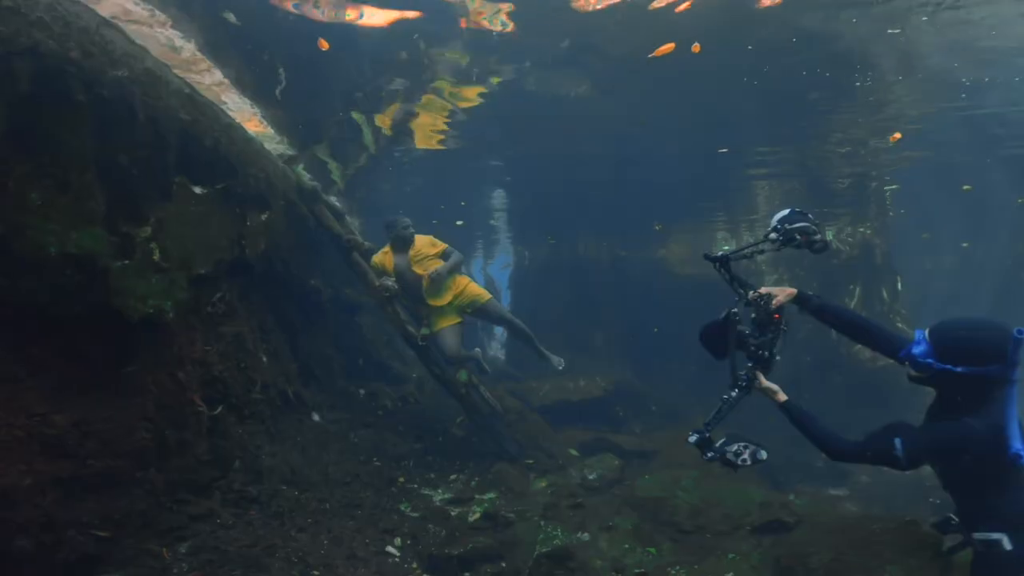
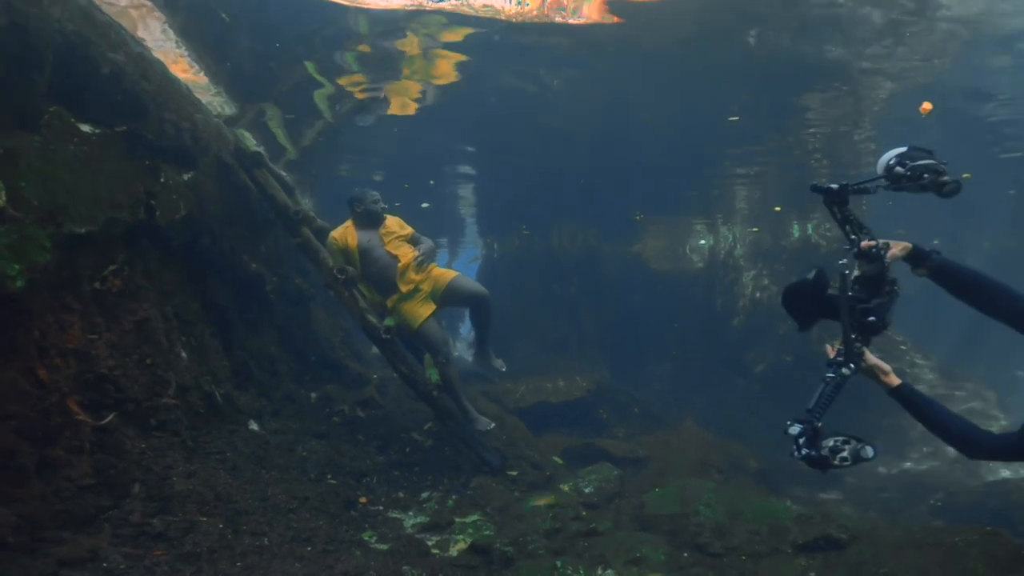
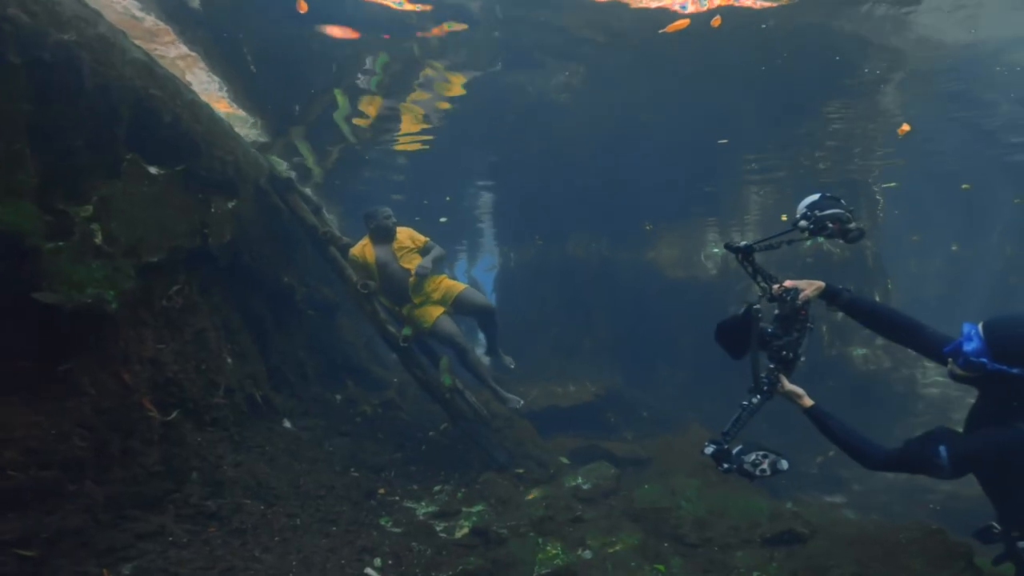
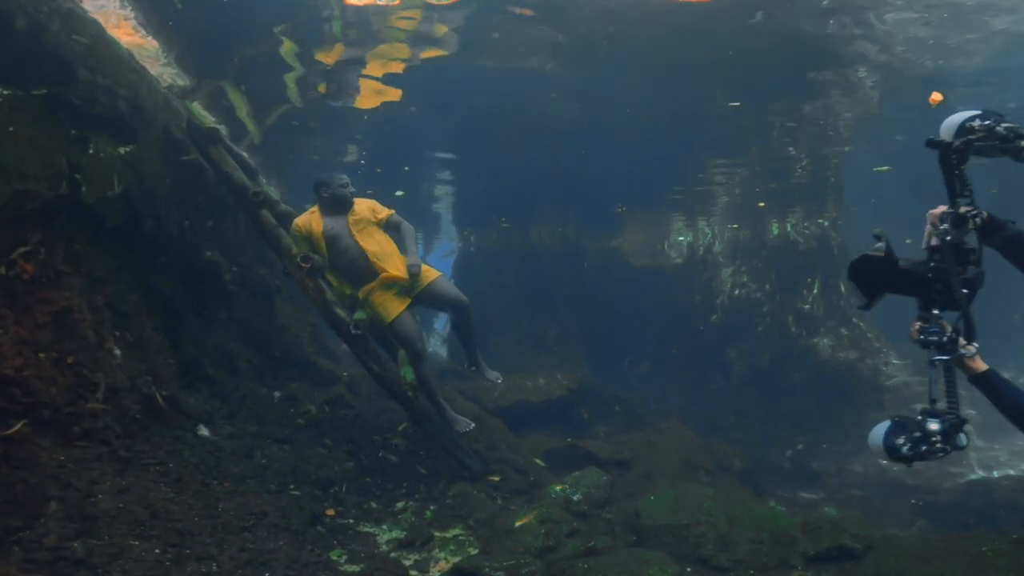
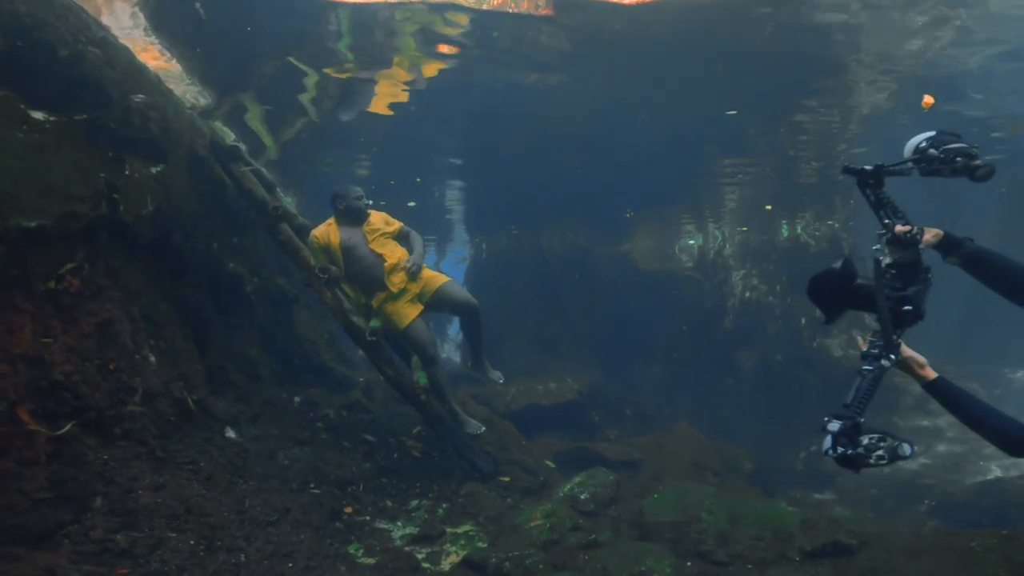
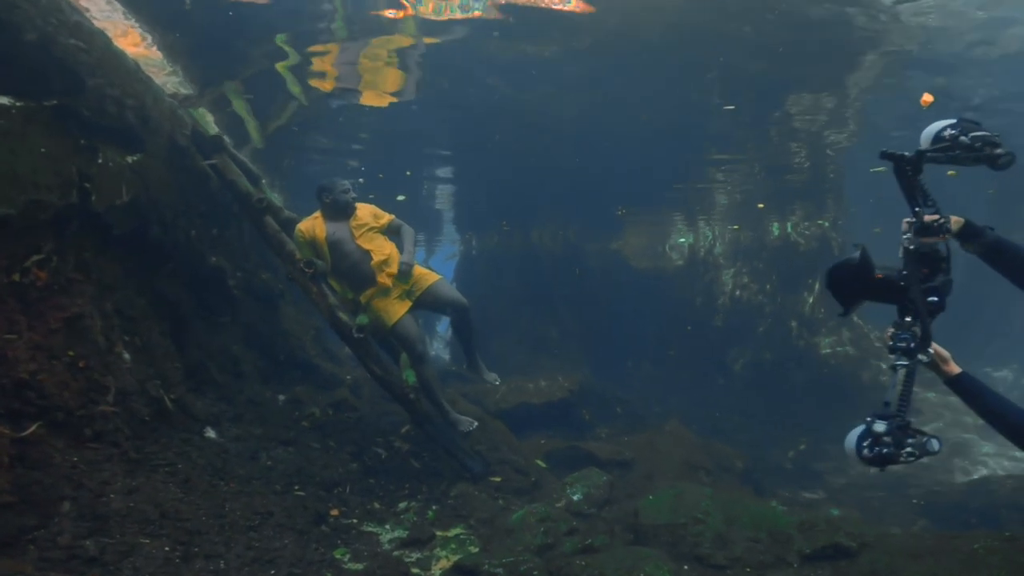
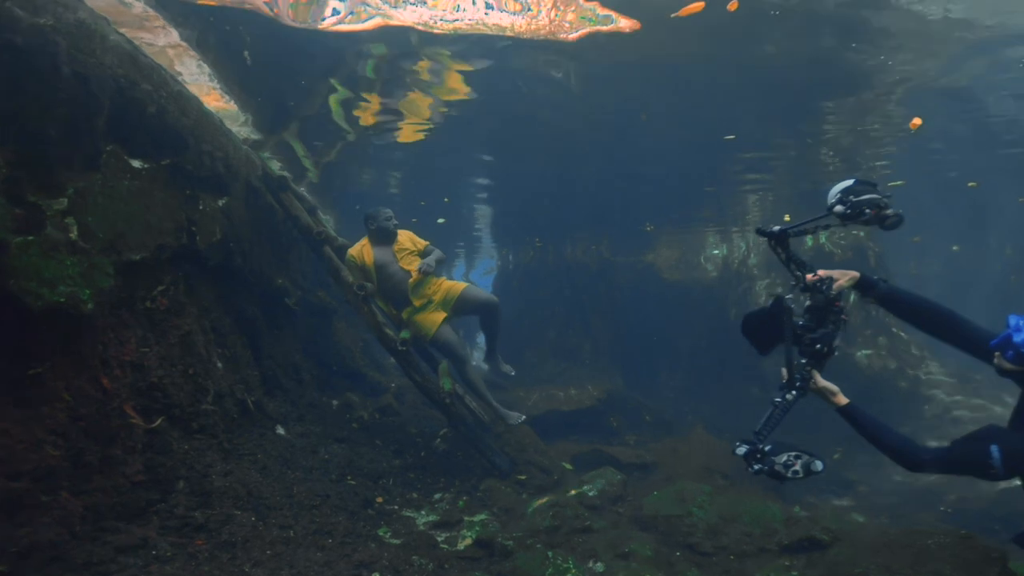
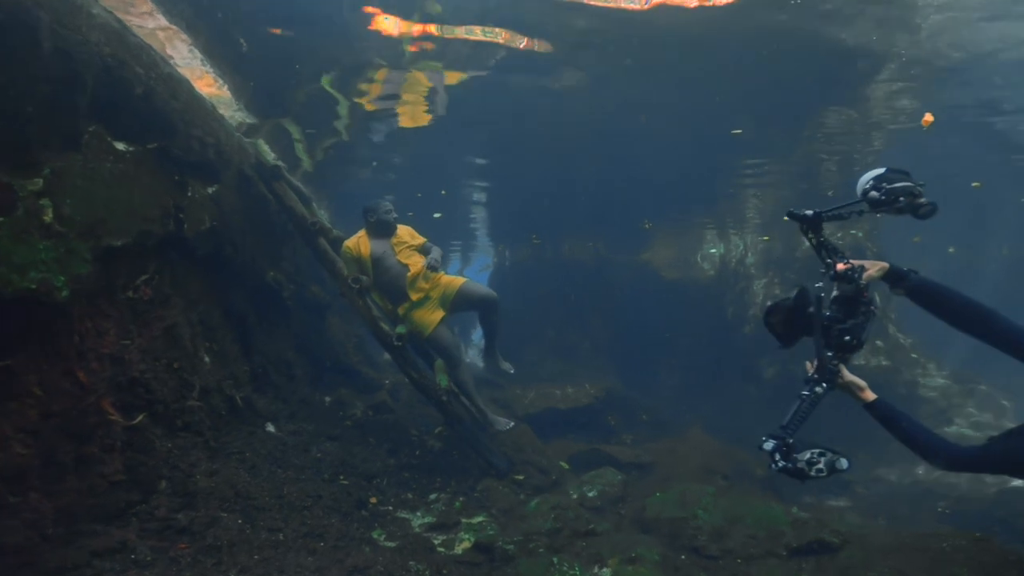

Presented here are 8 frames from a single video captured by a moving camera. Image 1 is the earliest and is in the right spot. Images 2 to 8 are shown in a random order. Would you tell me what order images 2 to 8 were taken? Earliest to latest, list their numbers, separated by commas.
3, 7, 8, 2, 5, 6, 4
